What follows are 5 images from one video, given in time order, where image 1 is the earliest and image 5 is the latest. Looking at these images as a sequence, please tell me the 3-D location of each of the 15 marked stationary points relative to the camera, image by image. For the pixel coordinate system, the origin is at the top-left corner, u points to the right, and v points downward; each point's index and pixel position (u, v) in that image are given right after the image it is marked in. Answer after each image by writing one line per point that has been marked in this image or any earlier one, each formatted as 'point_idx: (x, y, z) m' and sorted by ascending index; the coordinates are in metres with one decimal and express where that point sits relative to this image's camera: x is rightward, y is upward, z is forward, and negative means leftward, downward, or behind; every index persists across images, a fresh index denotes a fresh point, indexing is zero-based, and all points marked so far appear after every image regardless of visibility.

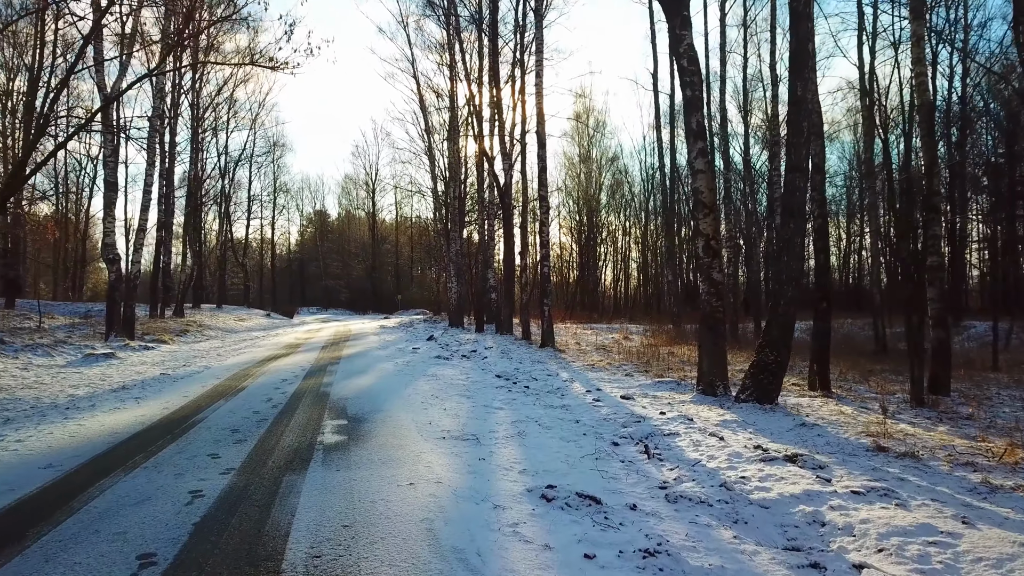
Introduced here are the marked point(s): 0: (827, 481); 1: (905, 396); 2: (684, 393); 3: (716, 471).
0: (+2.8, -1.7, +4.9) m
1: (+7.4, -2.1, +10.4) m
2: (+3.0, -1.8, +9.4) m
3: (+1.9, -1.7, +5.2) m
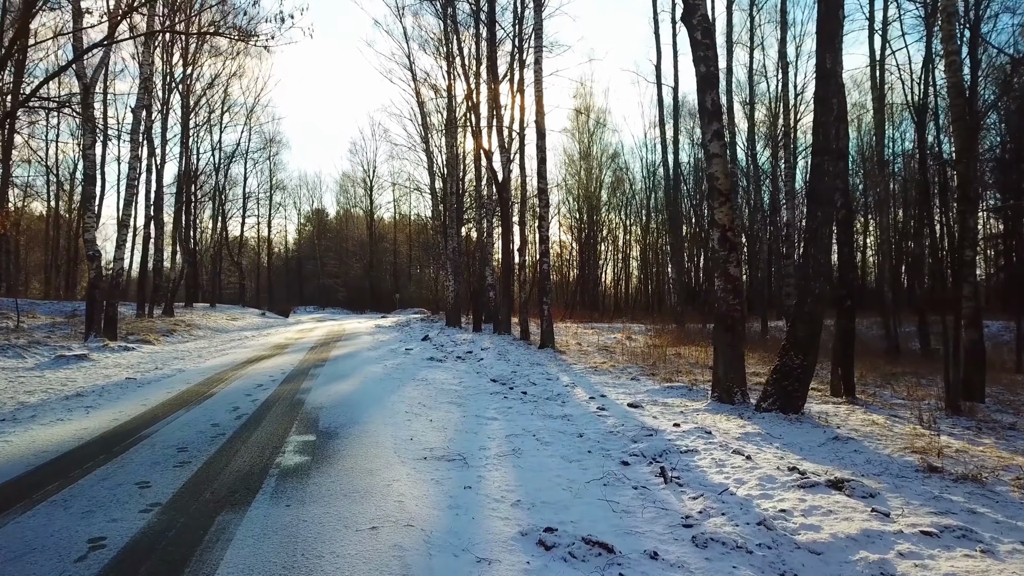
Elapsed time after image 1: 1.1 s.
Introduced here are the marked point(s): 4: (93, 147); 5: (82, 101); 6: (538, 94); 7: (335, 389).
0: (+2.8, -1.7, +4.1) m
1: (+7.4, -2.0, +9.5) m
2: (+2.9, -1.8, +8.5) m
3: (+1.9, -1.7, +4.3) m
4: (-14.7, +5.0, +19.3) m
5: (-15.0, +6.5, +19.2) m
6: (+0.8, +6.1, +17.4) m
7: (-2.9, -1.6, +8.9) m
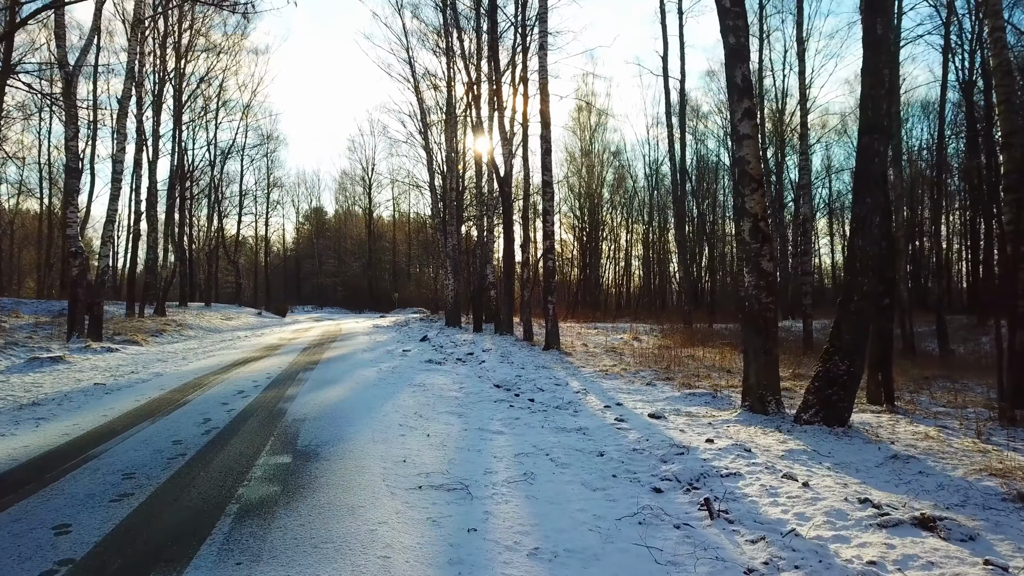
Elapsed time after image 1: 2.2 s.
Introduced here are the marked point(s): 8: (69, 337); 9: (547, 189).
0: (+2.9, -1.6, +3.2) m
1: (+7.5, -2.0, +8.7) m
2: (+3.0, -1.7, +7.7) m
3: (+2.0, -1.6, +3.5) m
4: (-14.6, +5.0, +18.4) m
5: (-14.9, +6.6, +18.3) m
6: (+0.9, +6.1, +16.5) m
7: (-2.8, -1.6, +8.0) m
8: (-14.9, -1.6, +18.4) m
9: (+1.0, +3.0, +16.4) m
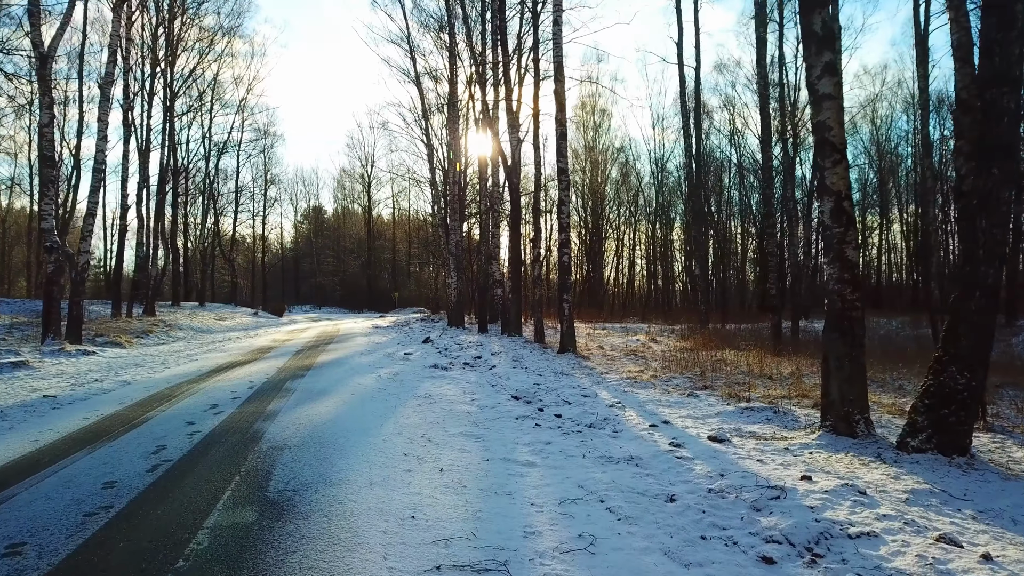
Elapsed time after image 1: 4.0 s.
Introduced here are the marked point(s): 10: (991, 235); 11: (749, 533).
0: (+3.2, -1.6, +1.9) m
1: (+7.8, -1.9, +7.3) m
2: (+3.3, -1.6, +6.3) m
3: (+2.3, -1.6, +2.1) m
4: (-14.3, +5.1, +17.1) m
5: (-14.6, +6.7, +16.9) m
6: (+1.2, +6.2, +15.2) m
7: (-2.5, -1.5, +6.7) m
8: (-14.6, -1.6, +17.1) m
9: (+1.3, +3.0, +15.1) m
10: (+4.5, +0.5, +5.2) m
11: (+1.6, -1.6, +3.6) m
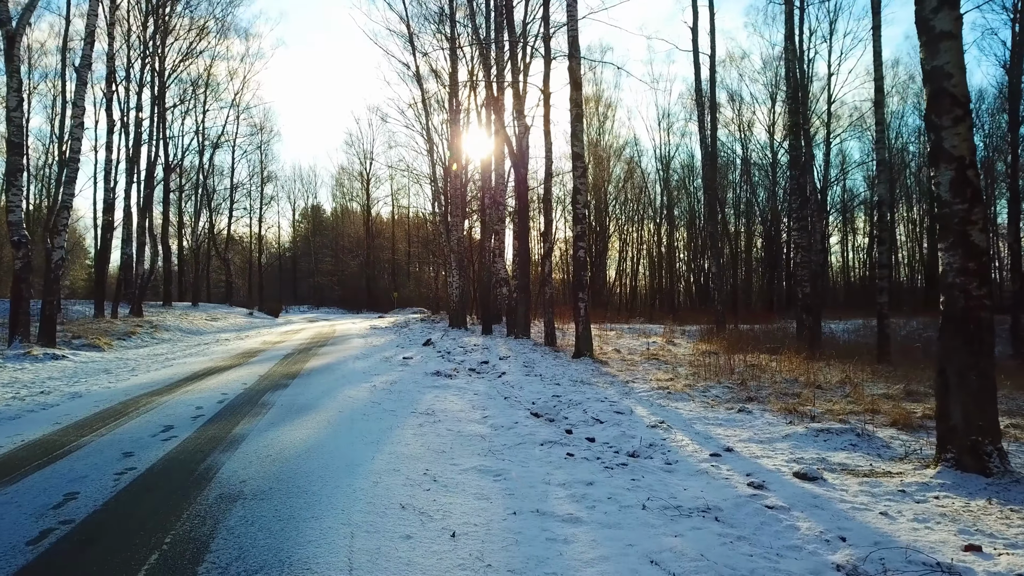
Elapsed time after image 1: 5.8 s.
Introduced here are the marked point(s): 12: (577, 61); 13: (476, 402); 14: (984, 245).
0: (+3.4, -1.5, +0.5) m
1: (+8.0, -1.8, +6.0) m
2: (+3.5, -1.6, +5.0) m
3: (+2.5, -1.5, +0.8) m
4: (-14.1, +5.1, +15.7) m
5: (-14.4, +6.7, +15.6) m
6: (+1.4, +6.2, +13.8) m
7: (-2.2, -1.5, +5.3) m
8: (-14.3, -1.5, +15.7) m
9: (+1.6, +3.1, +13.7) m
10: (+4.7, +0.6, +3.8) m
11: (+1.8, -1.6, +2.3) m
12: (+1.6, +5.5, +13.2) m
13: (-0.5, -1.6, +7.5) m
14: (+4.0, +0.3, +4.6) m
